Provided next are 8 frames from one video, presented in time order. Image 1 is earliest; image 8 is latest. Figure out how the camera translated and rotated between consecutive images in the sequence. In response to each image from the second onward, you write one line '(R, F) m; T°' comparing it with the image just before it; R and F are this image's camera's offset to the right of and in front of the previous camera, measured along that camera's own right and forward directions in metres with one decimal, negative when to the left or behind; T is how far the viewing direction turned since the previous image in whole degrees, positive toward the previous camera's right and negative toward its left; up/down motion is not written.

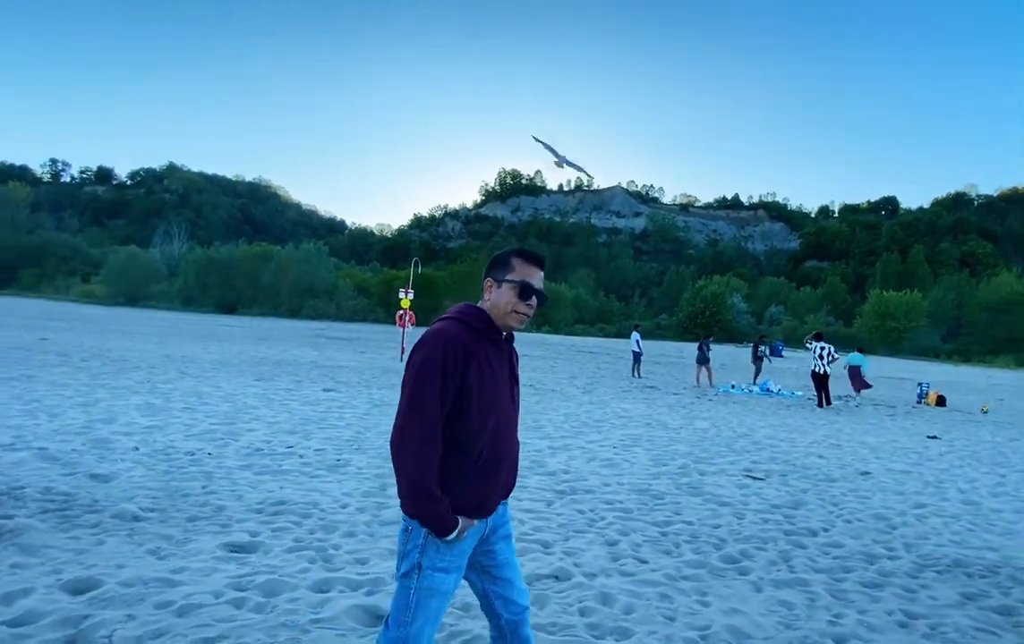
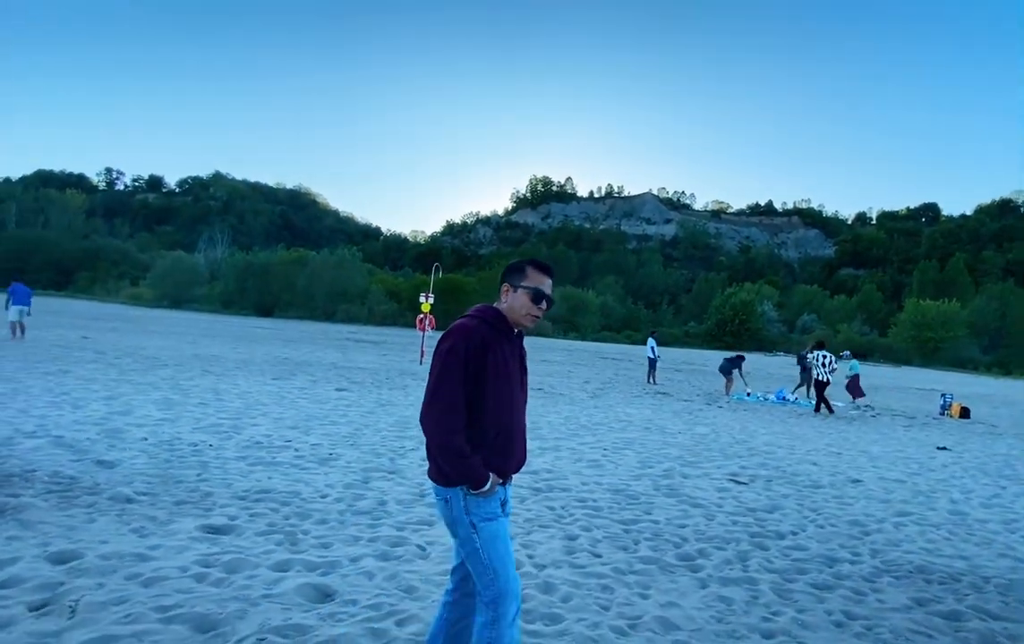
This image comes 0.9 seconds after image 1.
(+0.7, -0.2) m; -3°
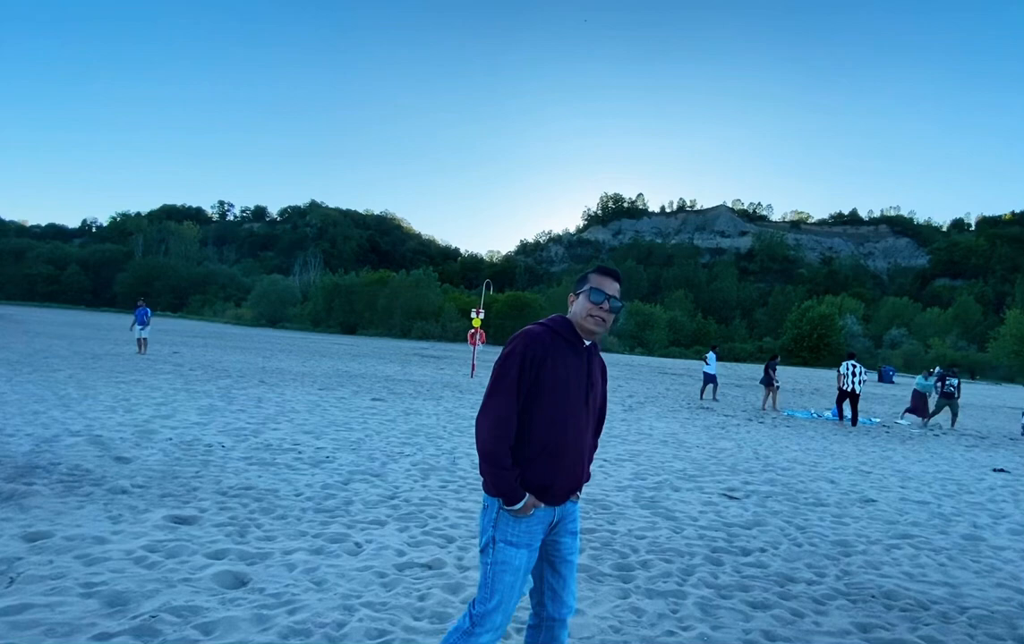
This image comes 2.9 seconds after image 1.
(+1.5, +0.1) m; -8°
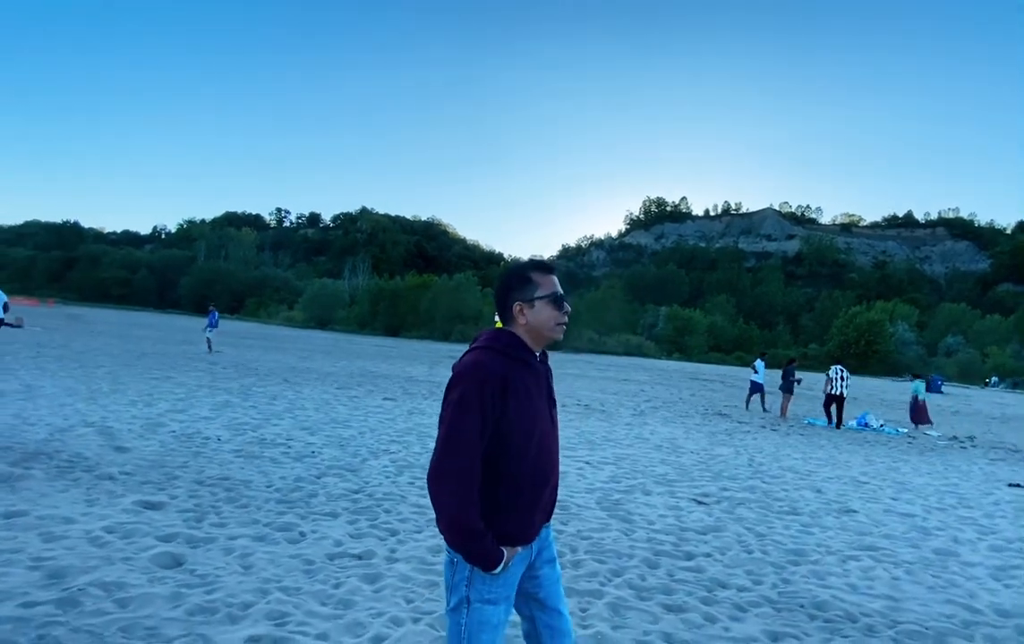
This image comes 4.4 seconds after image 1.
(+1.1, -0.1) m; -4°
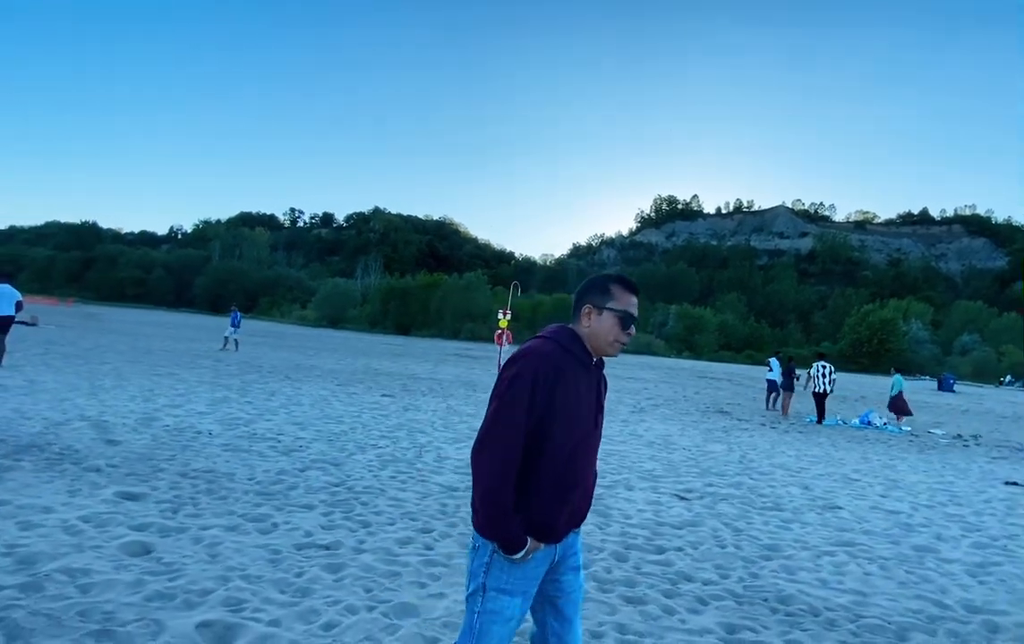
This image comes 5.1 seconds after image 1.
(+0.5, 0.0) m; -1°
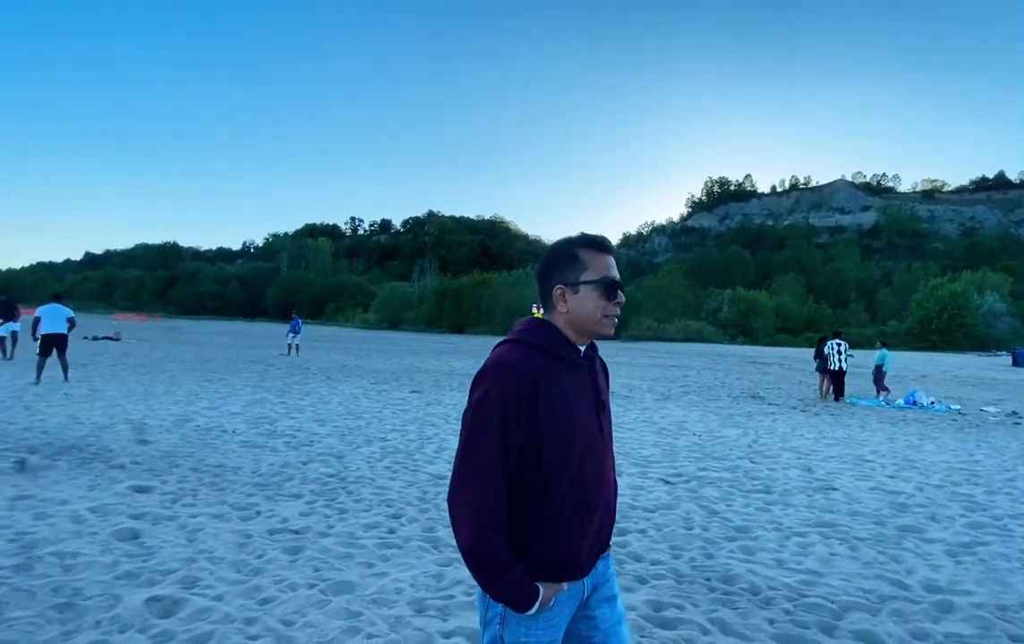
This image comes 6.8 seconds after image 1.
(+1.1, -0.1) m; -6°
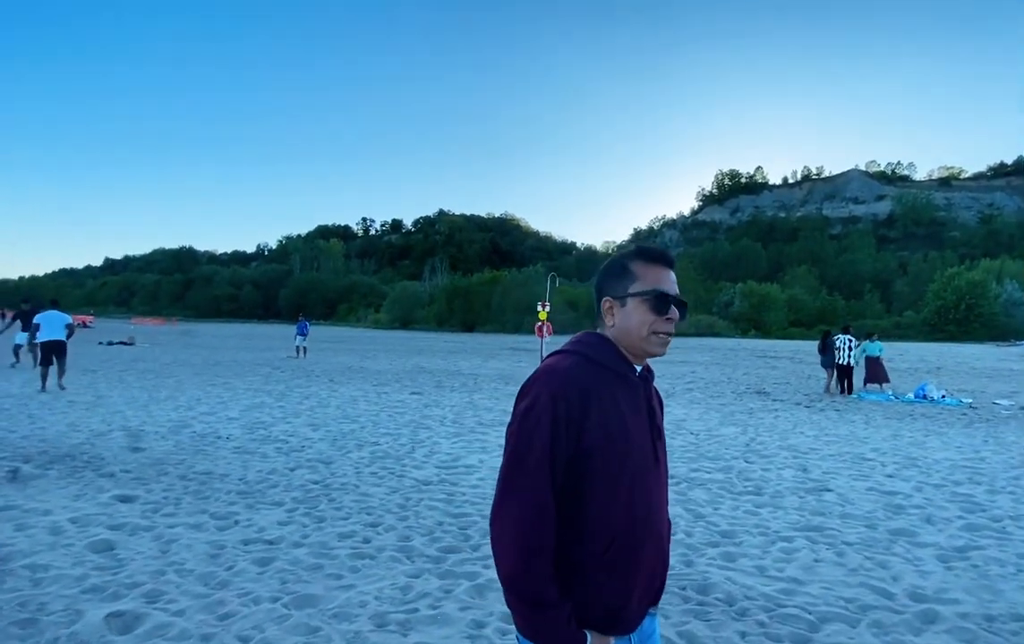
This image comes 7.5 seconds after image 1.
(+0.4, +0.1) m; -1°
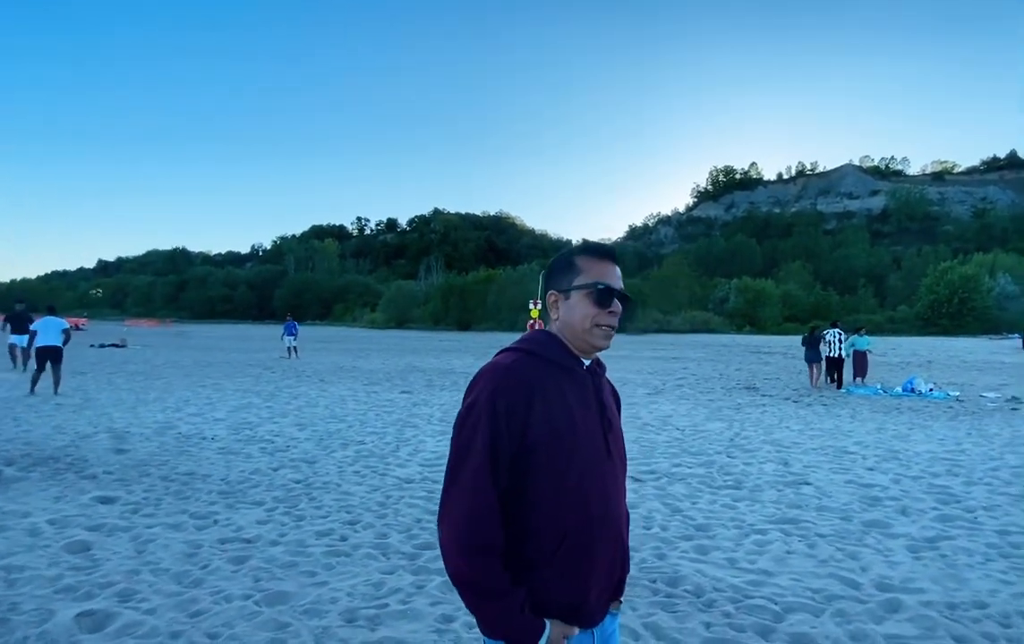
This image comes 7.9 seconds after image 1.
(+0.2, 0.0) m; 0°
